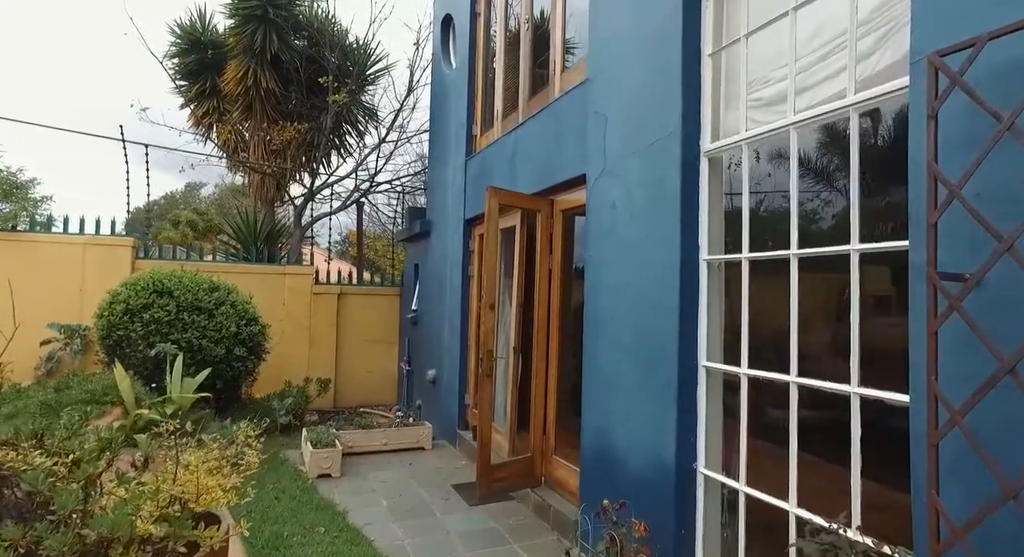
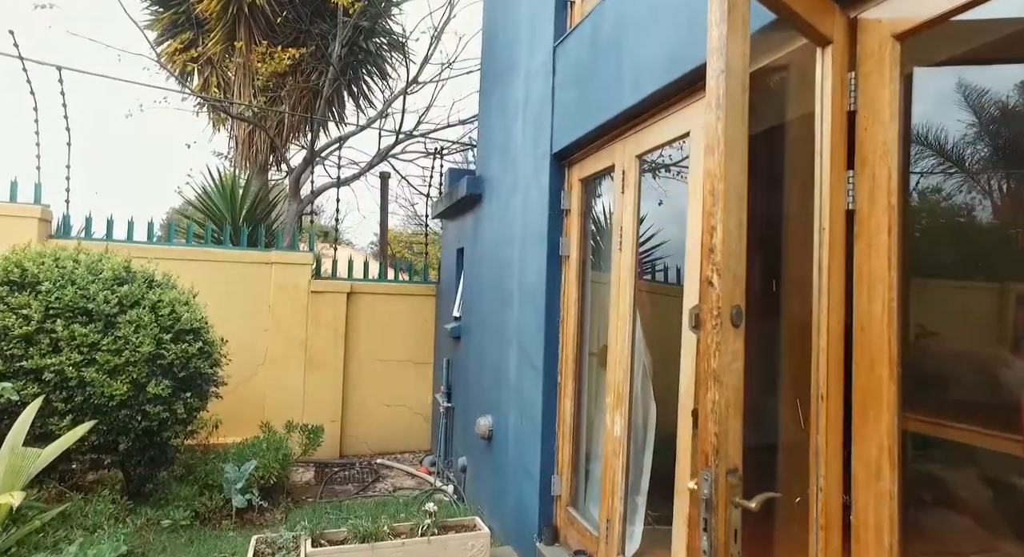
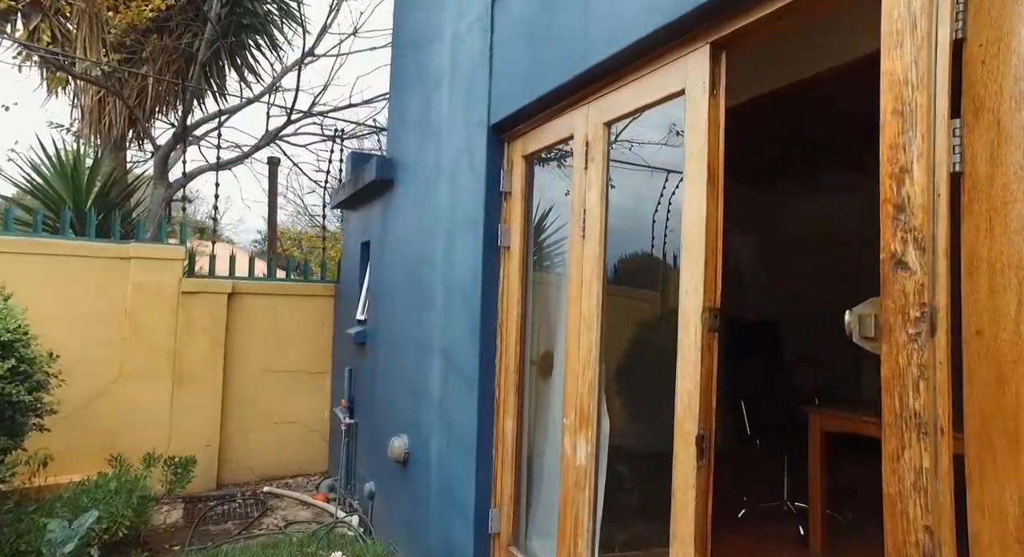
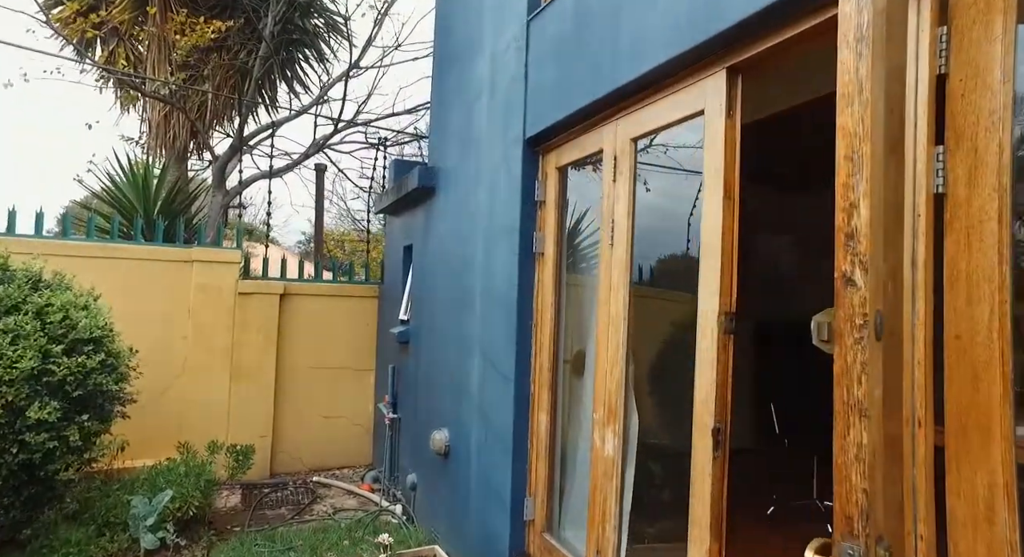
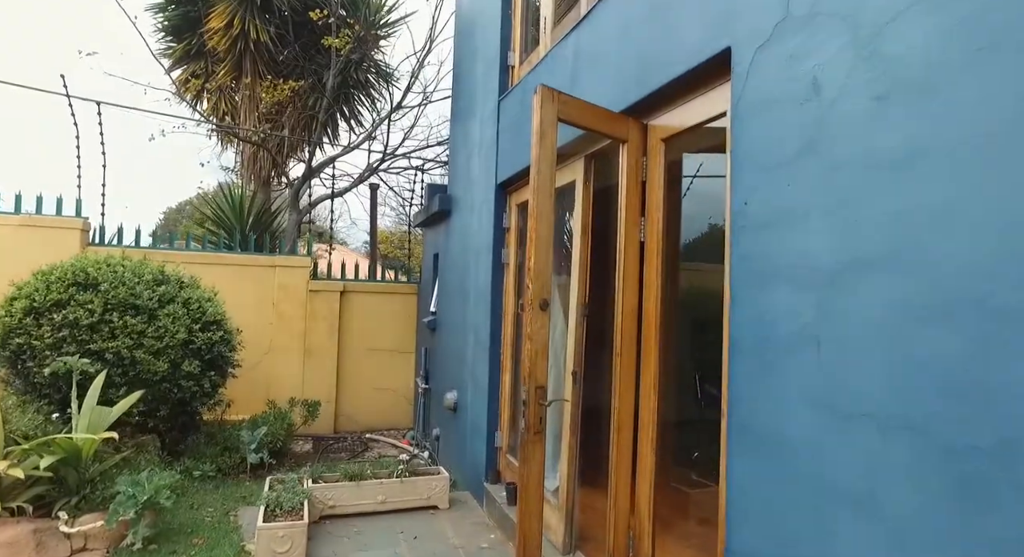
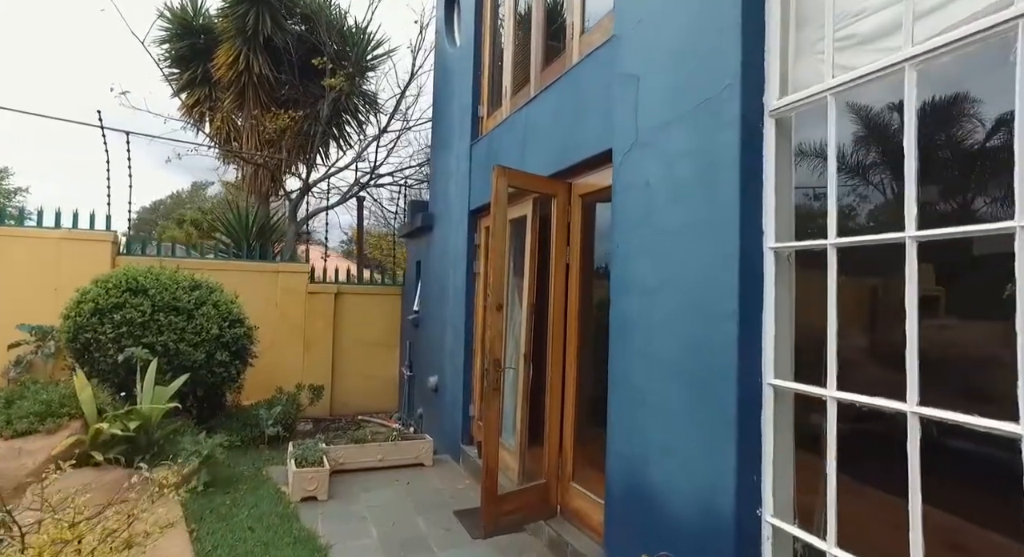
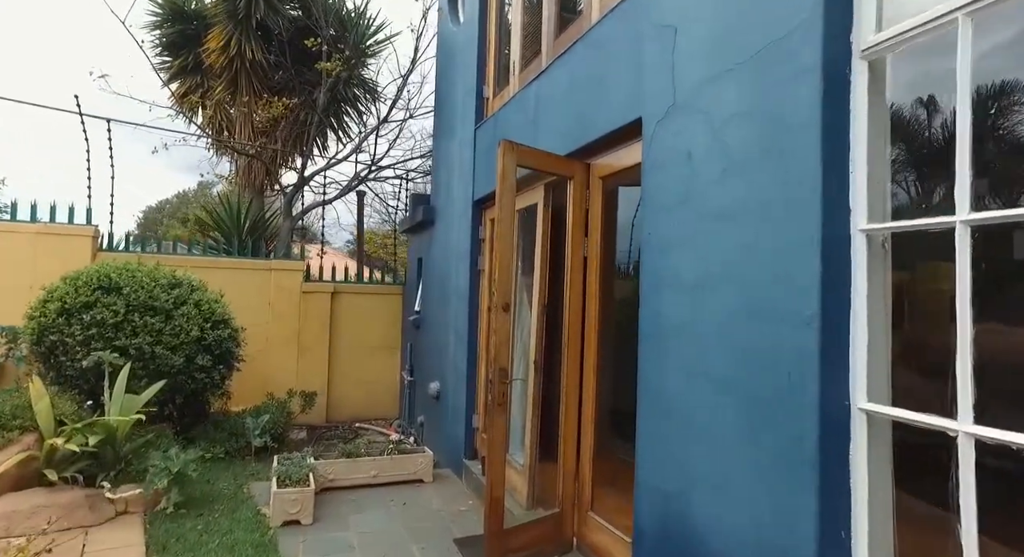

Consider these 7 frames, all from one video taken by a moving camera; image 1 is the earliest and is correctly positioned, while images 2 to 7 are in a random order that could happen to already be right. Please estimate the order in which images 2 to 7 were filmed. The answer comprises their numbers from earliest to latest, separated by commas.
6, 7, 5, 2, 4, 3
